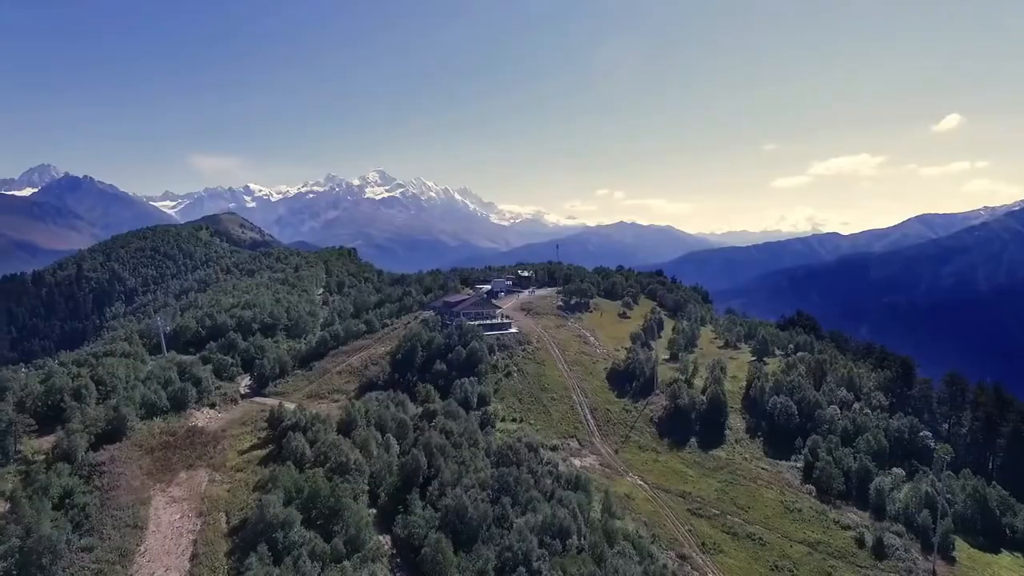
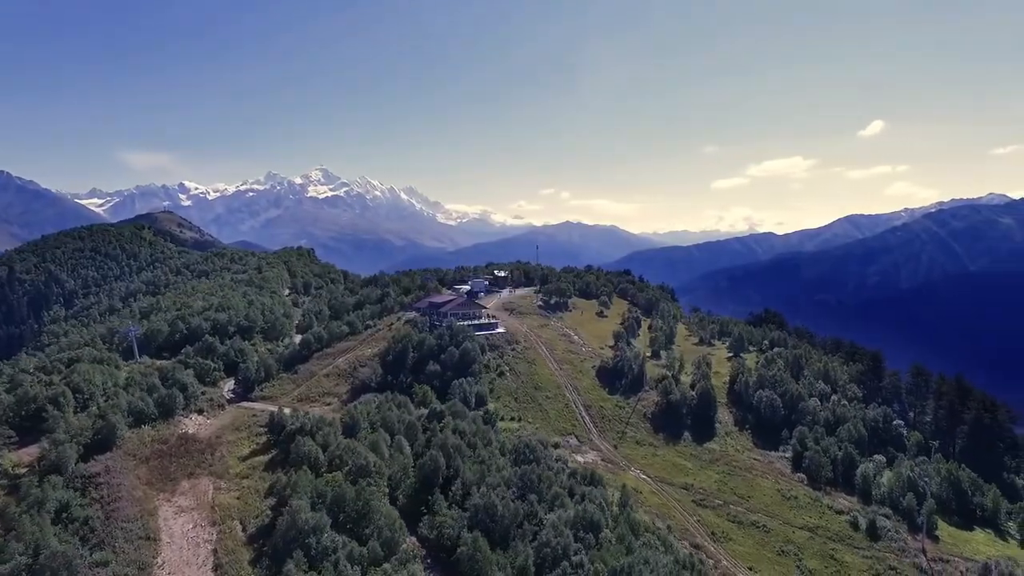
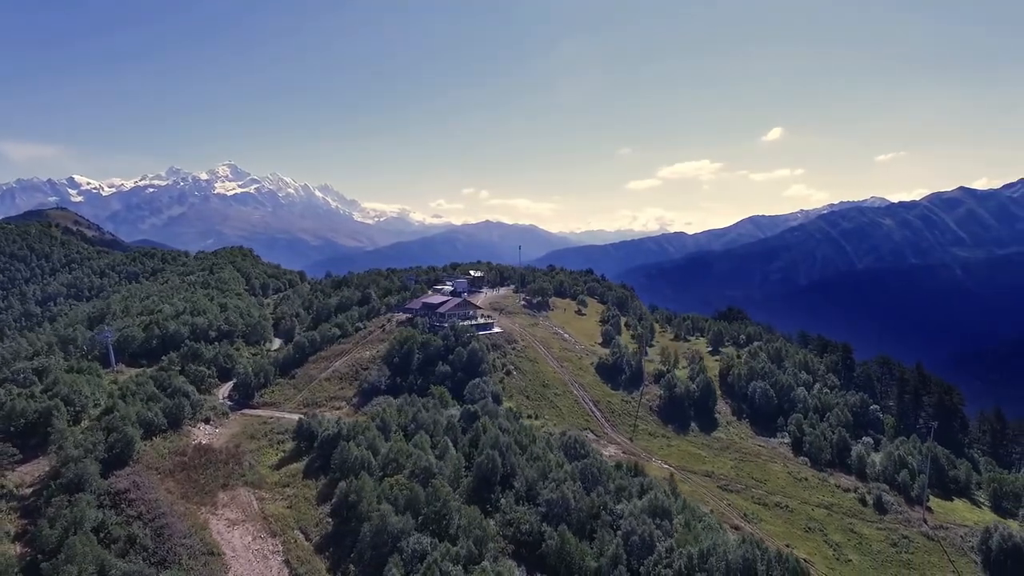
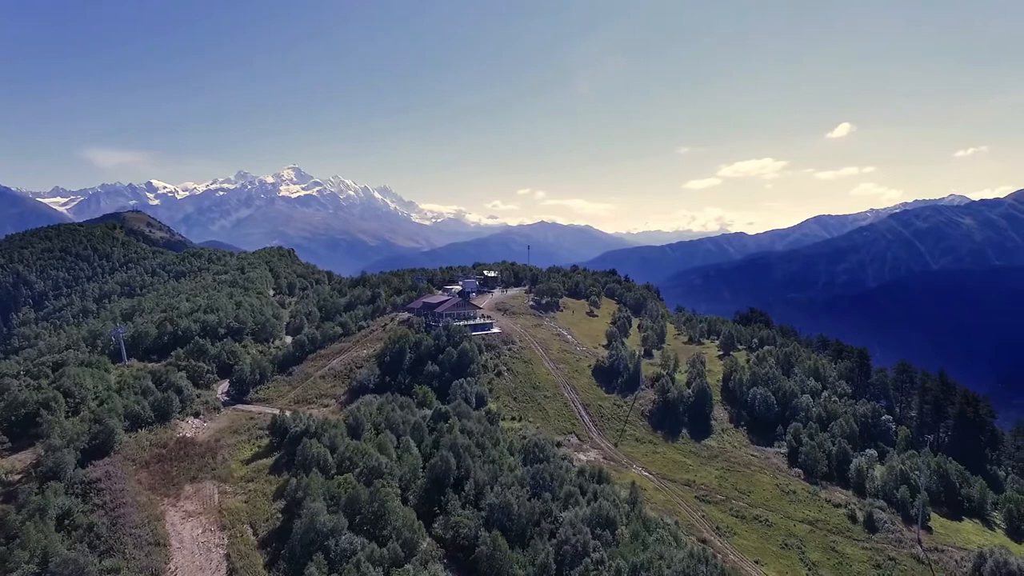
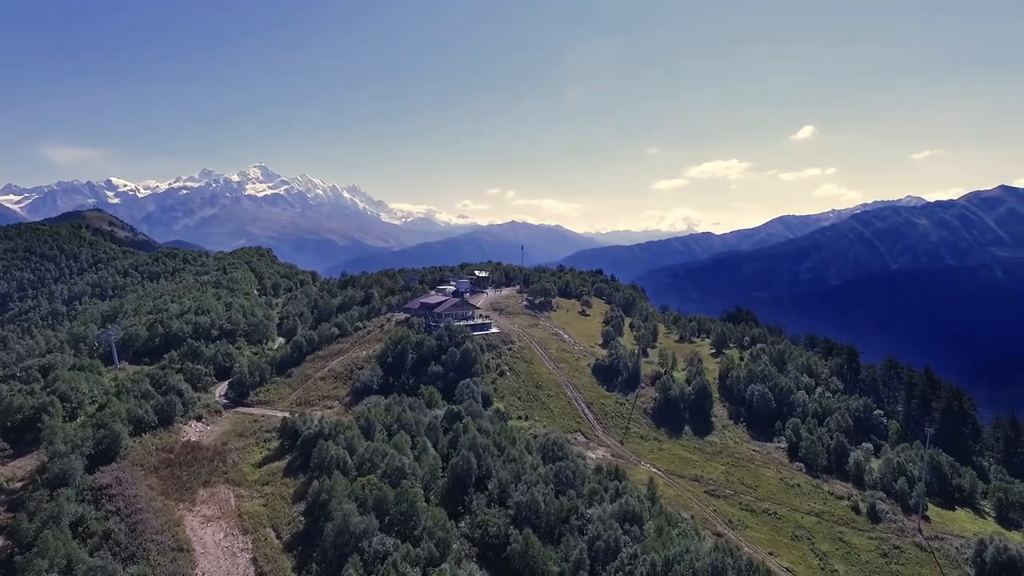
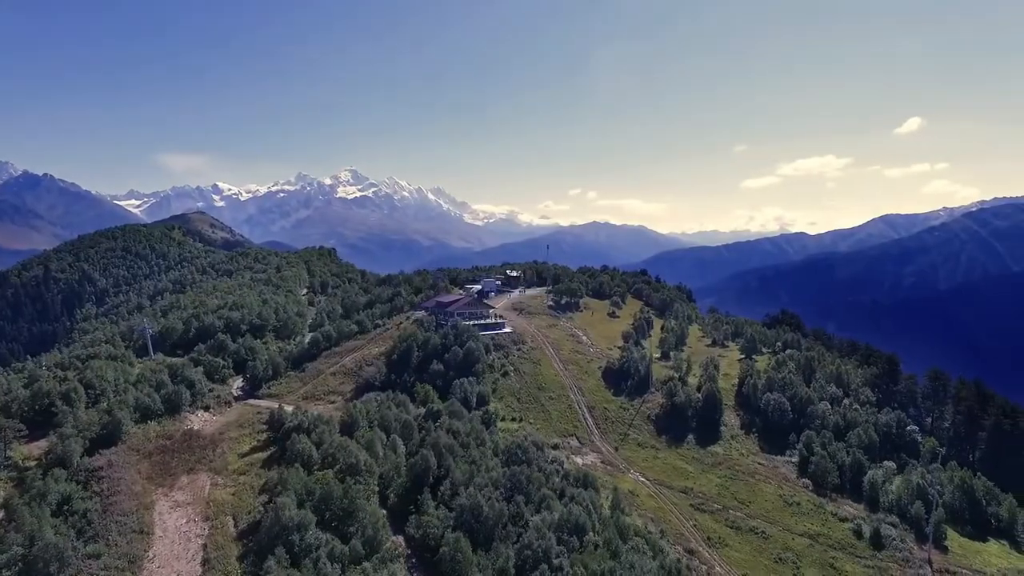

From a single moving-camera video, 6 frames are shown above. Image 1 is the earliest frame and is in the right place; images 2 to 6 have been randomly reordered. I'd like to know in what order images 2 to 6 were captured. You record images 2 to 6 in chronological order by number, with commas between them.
6, 2, 4, 5, 3
